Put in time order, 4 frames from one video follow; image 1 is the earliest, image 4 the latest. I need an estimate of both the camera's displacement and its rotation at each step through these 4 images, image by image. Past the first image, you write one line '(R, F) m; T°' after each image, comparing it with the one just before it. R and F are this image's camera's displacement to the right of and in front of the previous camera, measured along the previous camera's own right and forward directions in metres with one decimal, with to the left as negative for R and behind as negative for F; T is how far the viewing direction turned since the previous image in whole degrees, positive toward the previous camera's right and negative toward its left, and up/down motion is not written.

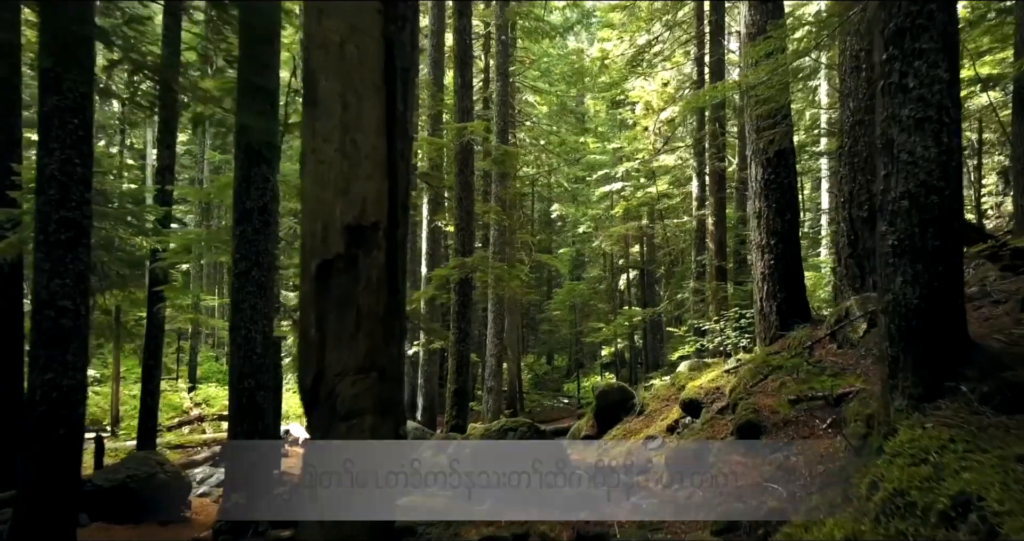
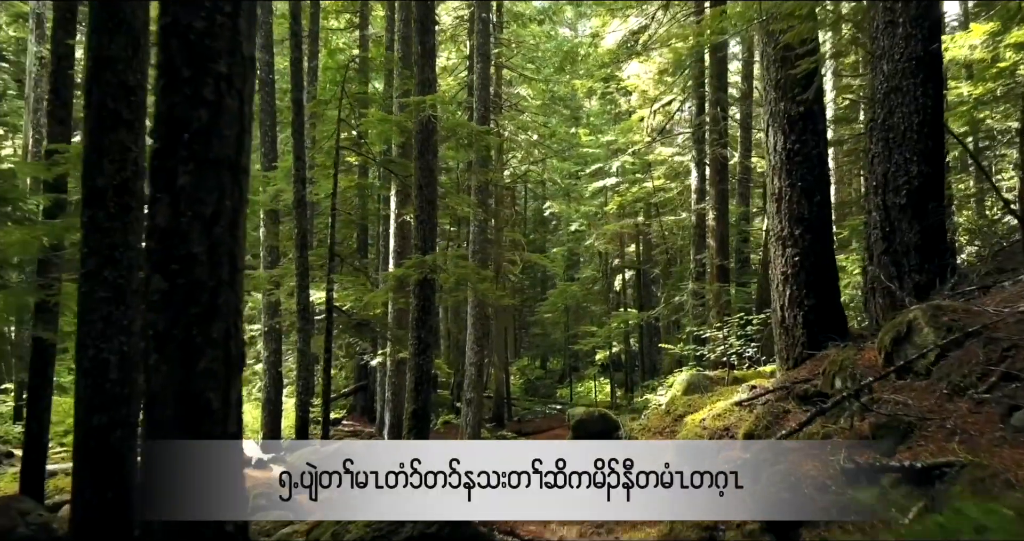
(+0.4, +1.4) m; 0°
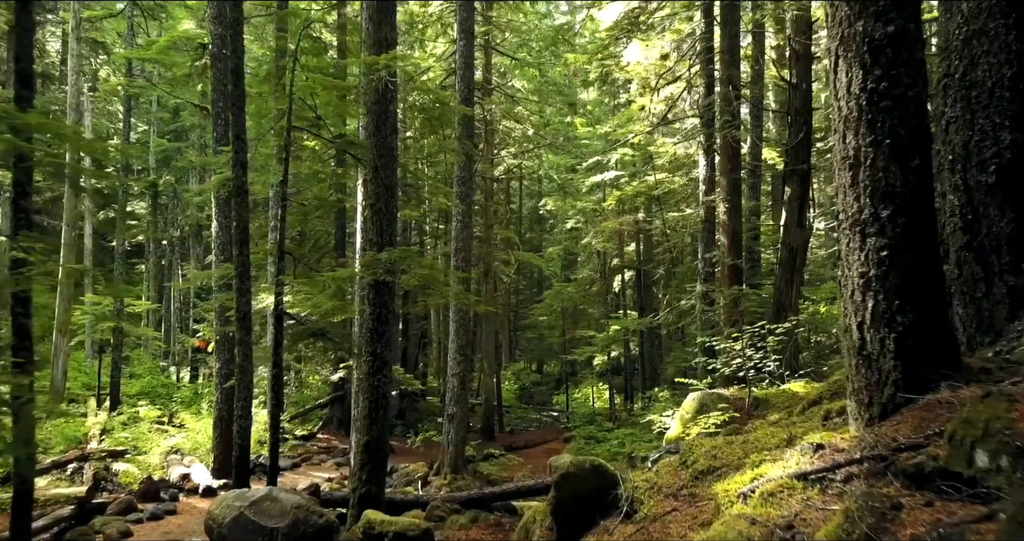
(+0.3, +1.5) m; 0°
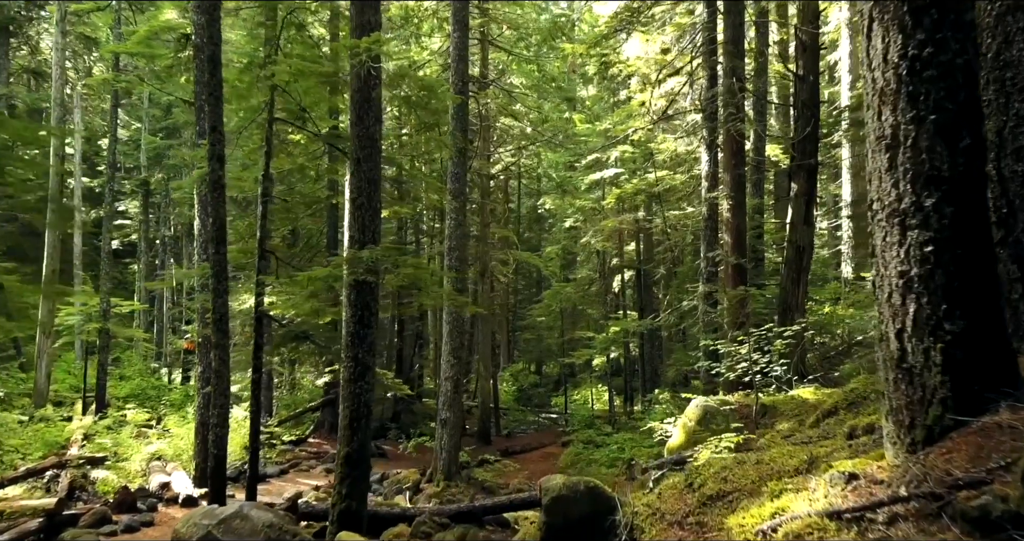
(+0.1, +0.4) m; 0°
